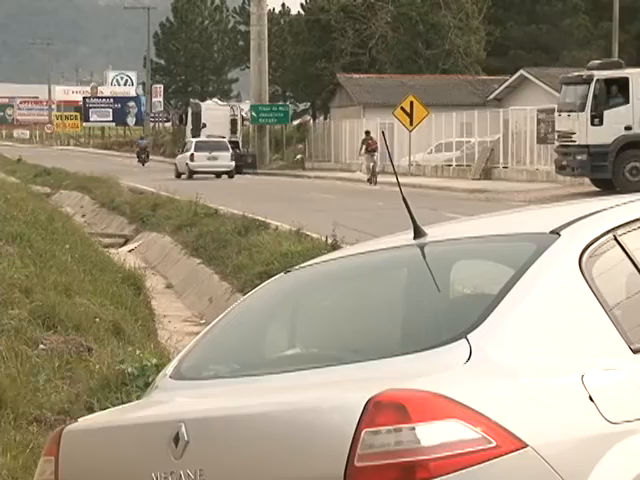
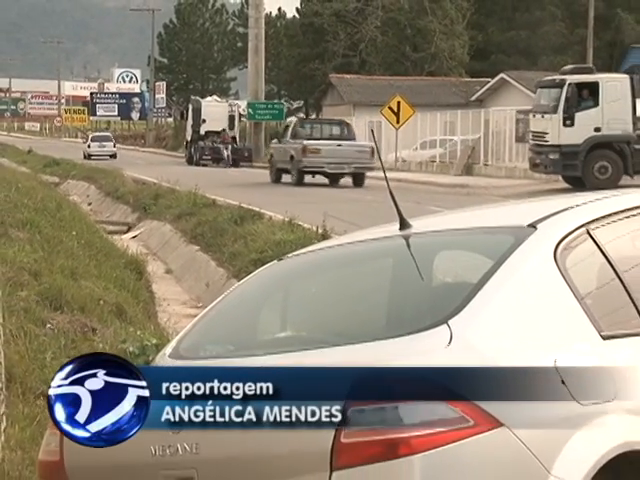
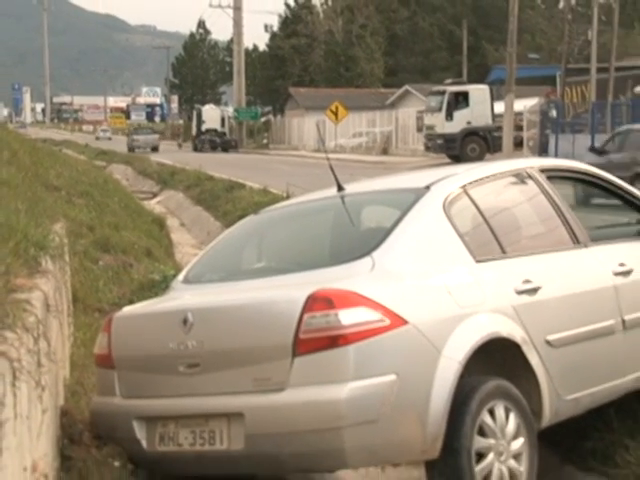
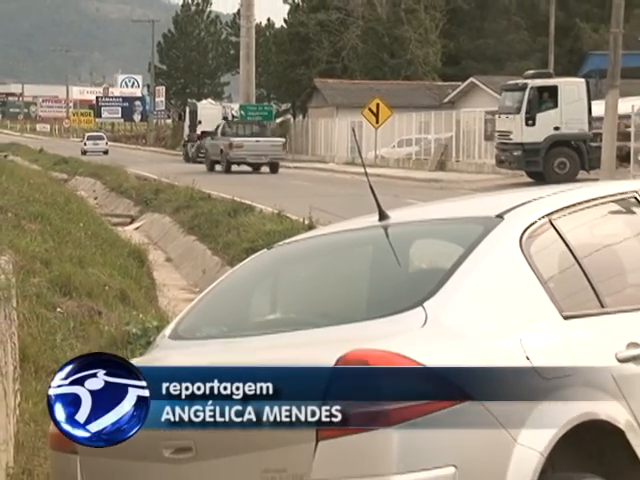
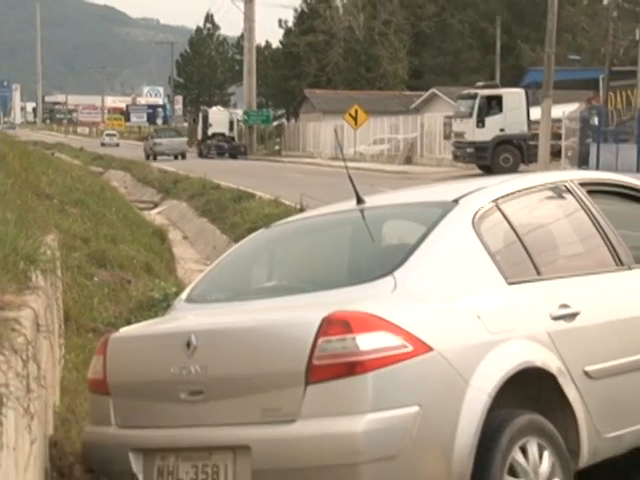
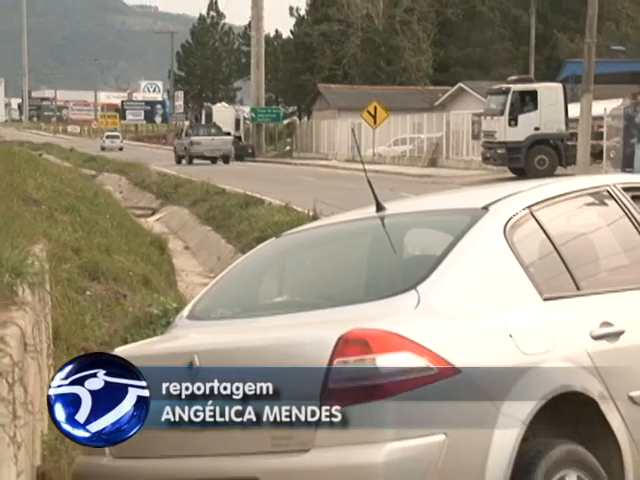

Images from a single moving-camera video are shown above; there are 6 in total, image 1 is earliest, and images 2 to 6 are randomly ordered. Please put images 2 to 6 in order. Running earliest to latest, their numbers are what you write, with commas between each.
2, 4, 6, 5, 3
